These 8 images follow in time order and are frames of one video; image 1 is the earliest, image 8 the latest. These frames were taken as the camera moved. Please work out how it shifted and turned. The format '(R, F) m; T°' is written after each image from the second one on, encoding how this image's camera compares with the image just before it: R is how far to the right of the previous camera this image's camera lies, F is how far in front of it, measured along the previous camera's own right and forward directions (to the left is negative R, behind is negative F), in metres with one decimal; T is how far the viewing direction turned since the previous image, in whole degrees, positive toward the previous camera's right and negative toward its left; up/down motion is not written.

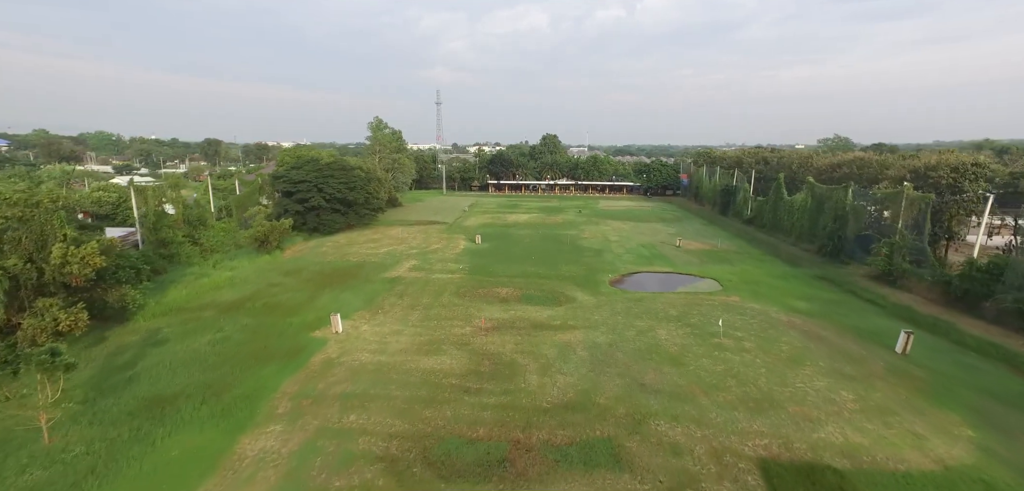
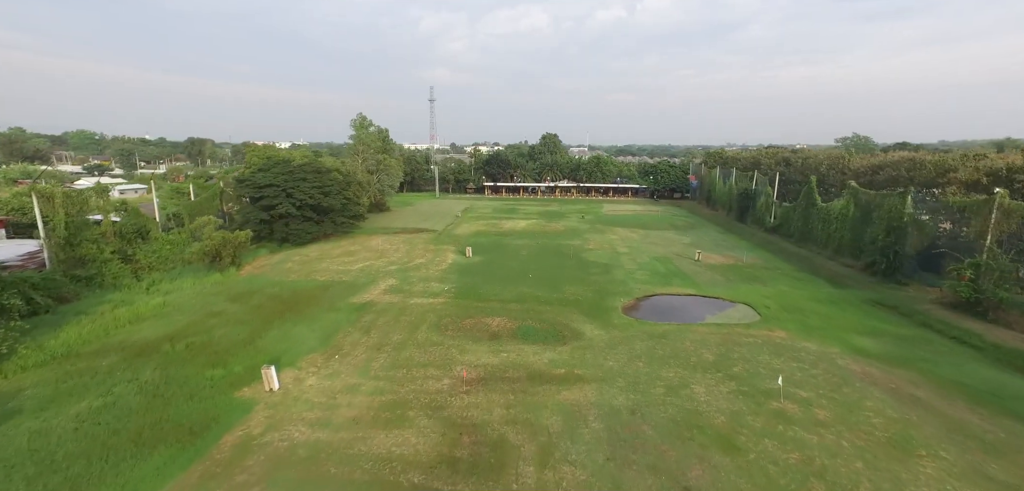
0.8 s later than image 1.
(+0.3, +4.4) m; 0°
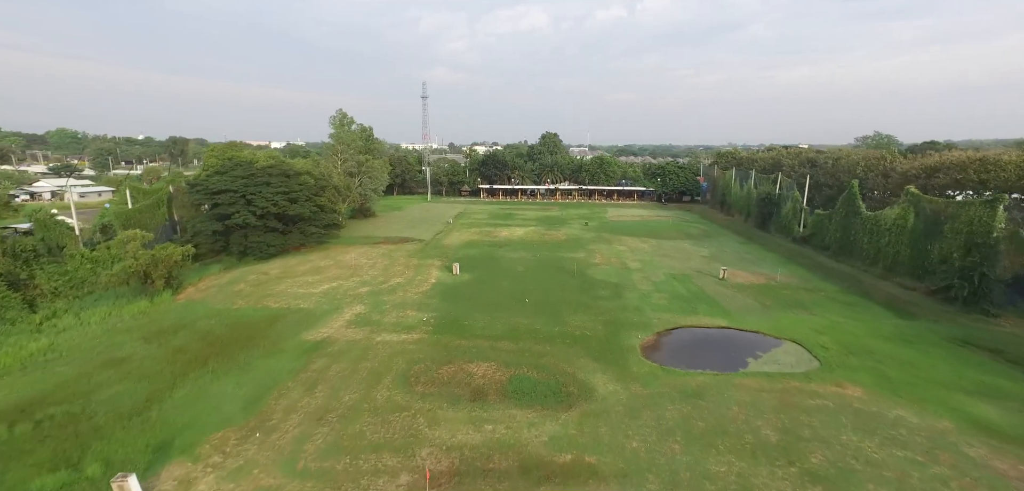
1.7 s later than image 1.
(+0.3, +4.5) m; 0°
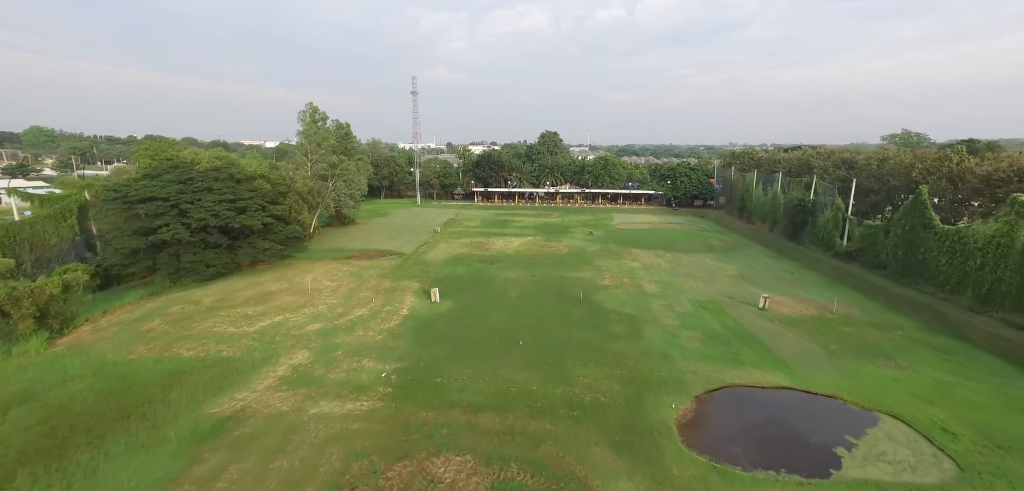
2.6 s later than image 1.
(+0.4, +5.2) m; 0°
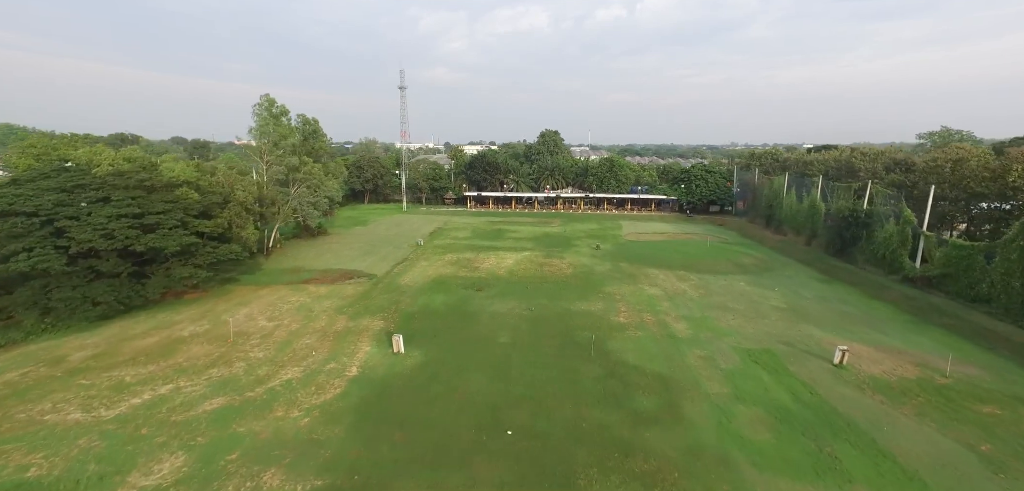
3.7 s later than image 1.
(+0.4, +5.8) m; 0°
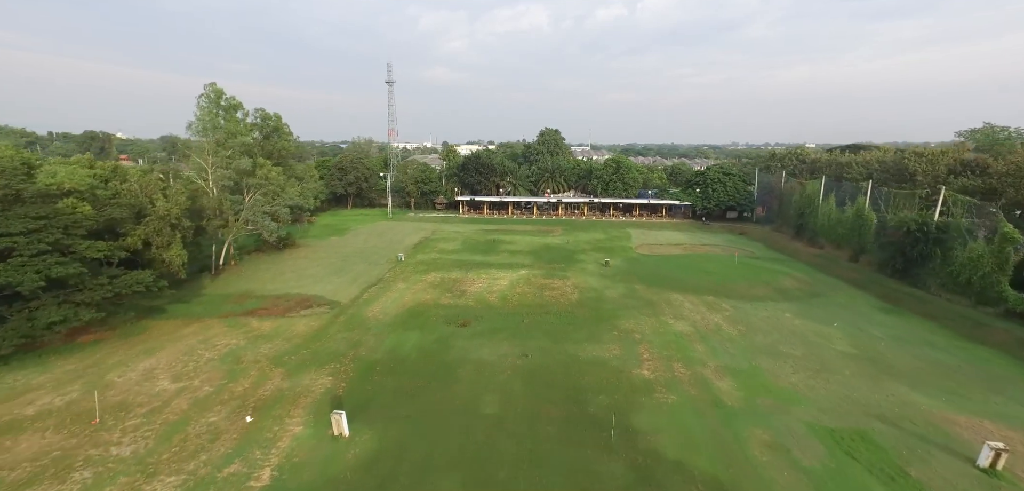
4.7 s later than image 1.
(+0.3, +5.1) m; 0°
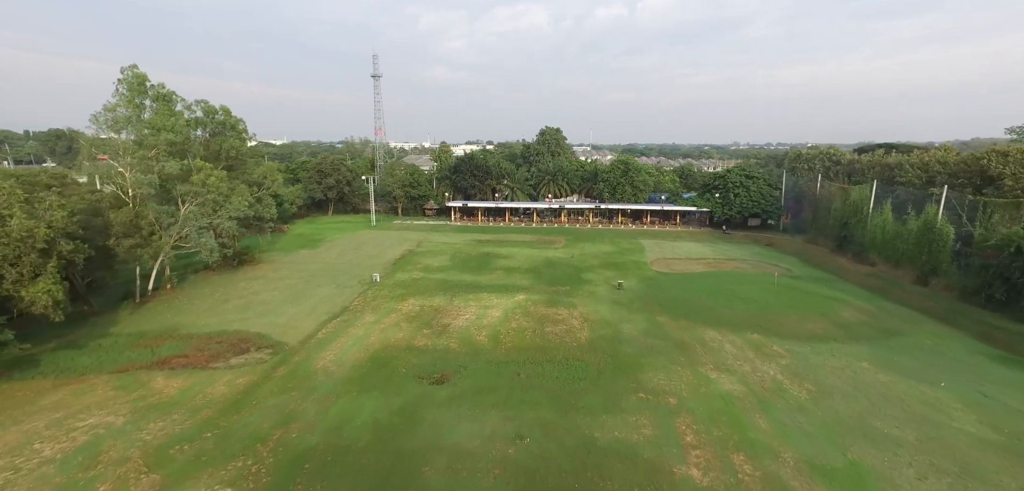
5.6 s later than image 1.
(+0.3, +5.1) m; 0°
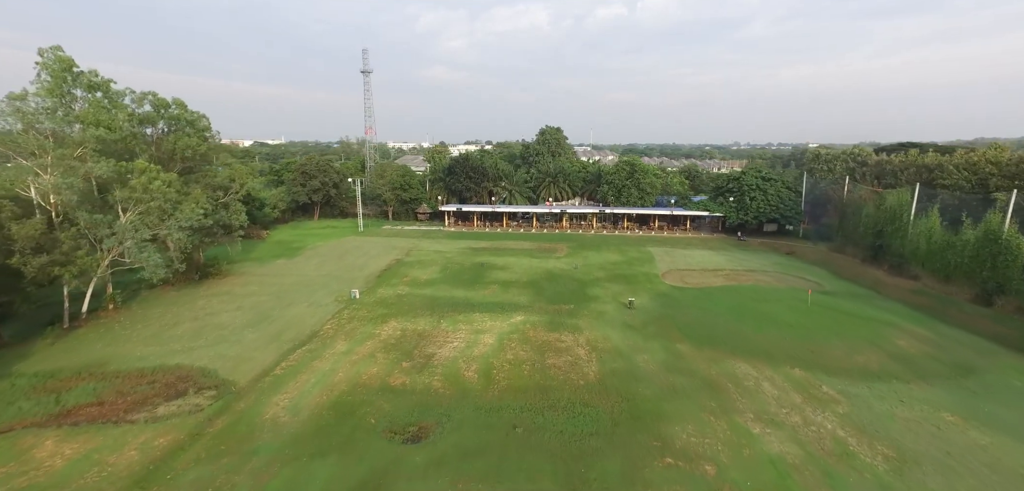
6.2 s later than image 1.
(+0.2, +3.2) m; 0°
